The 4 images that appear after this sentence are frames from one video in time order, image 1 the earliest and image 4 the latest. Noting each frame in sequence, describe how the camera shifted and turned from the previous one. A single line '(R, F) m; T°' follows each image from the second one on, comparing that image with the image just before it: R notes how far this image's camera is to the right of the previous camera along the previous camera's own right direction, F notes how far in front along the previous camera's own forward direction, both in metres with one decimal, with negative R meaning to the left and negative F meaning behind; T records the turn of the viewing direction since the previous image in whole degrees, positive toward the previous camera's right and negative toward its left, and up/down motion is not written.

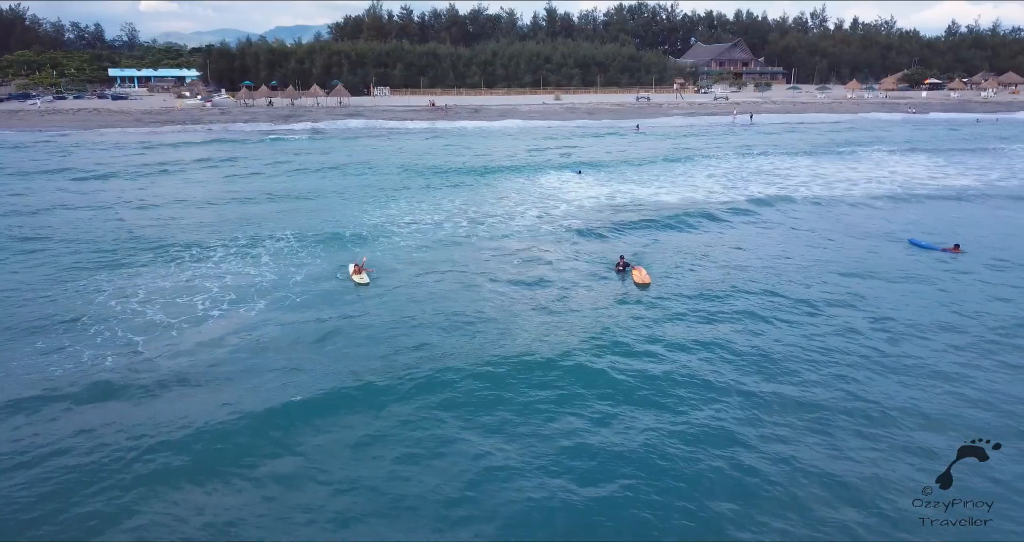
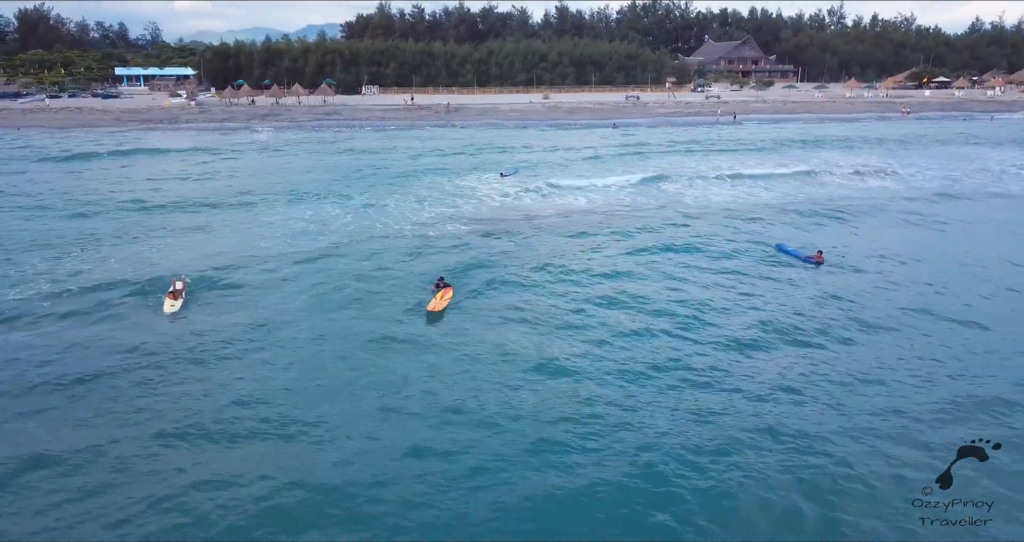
(+4.1, -1.2) m; -2°
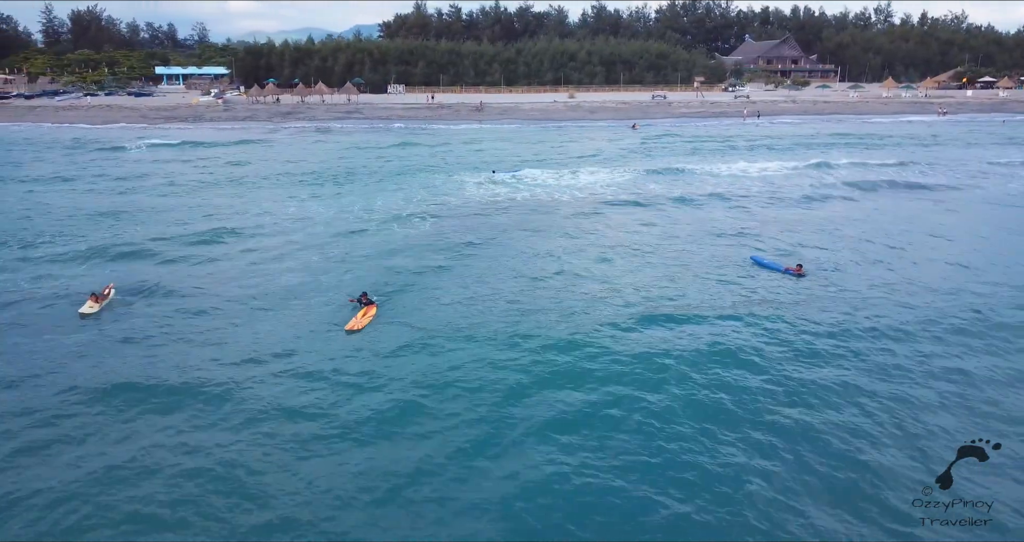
(+2.0, -0.5) m; -3°
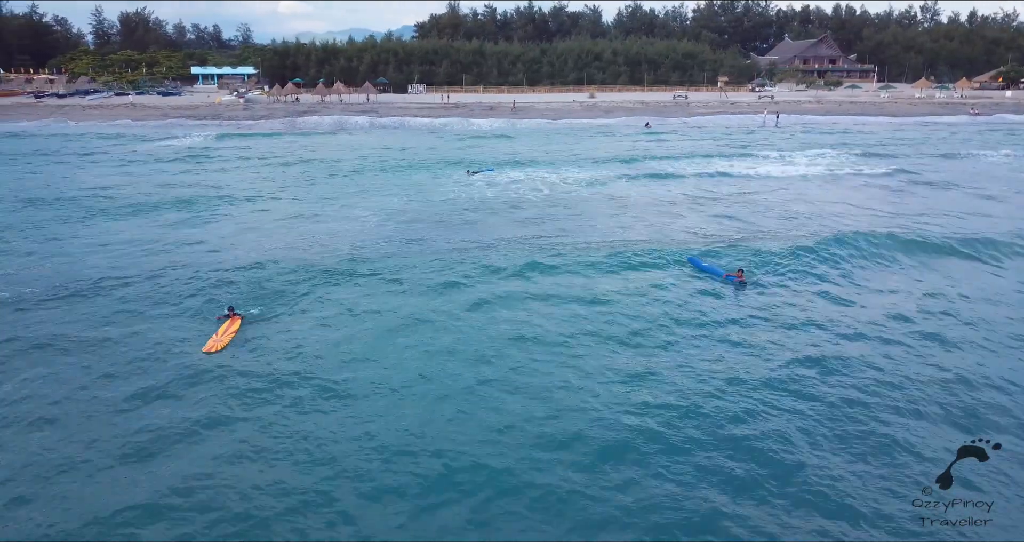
(+2.5, -0.9) m; -3°
